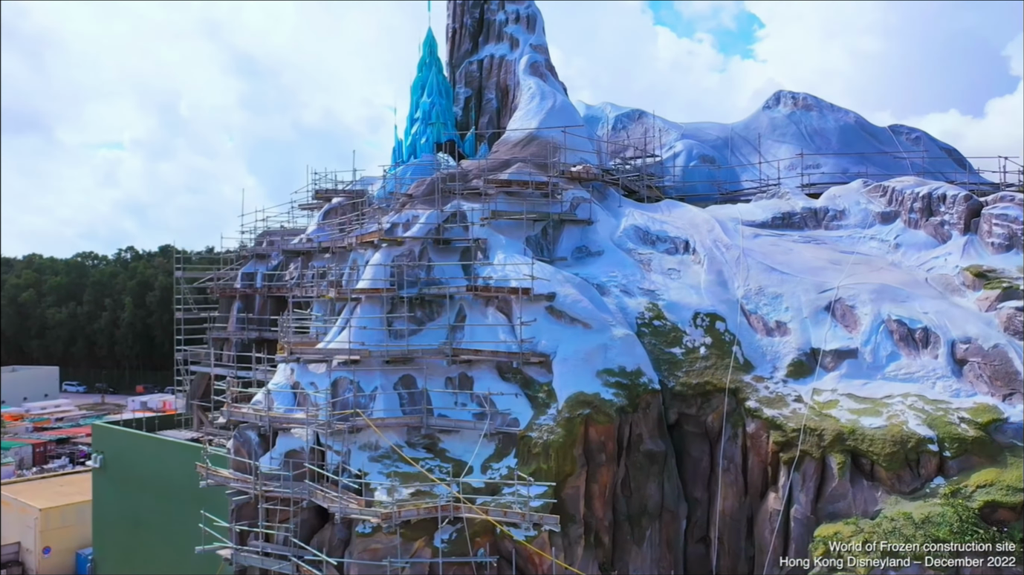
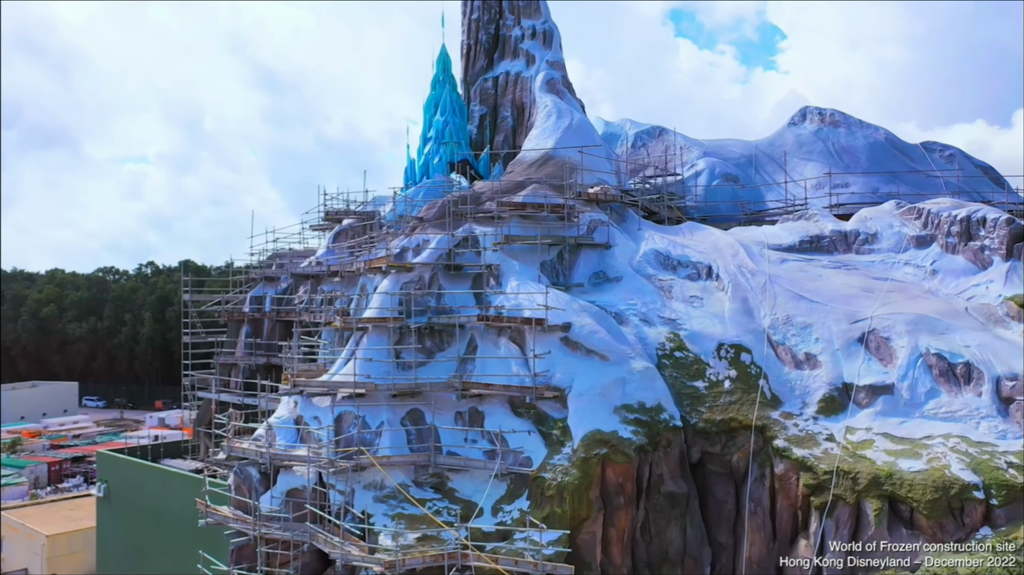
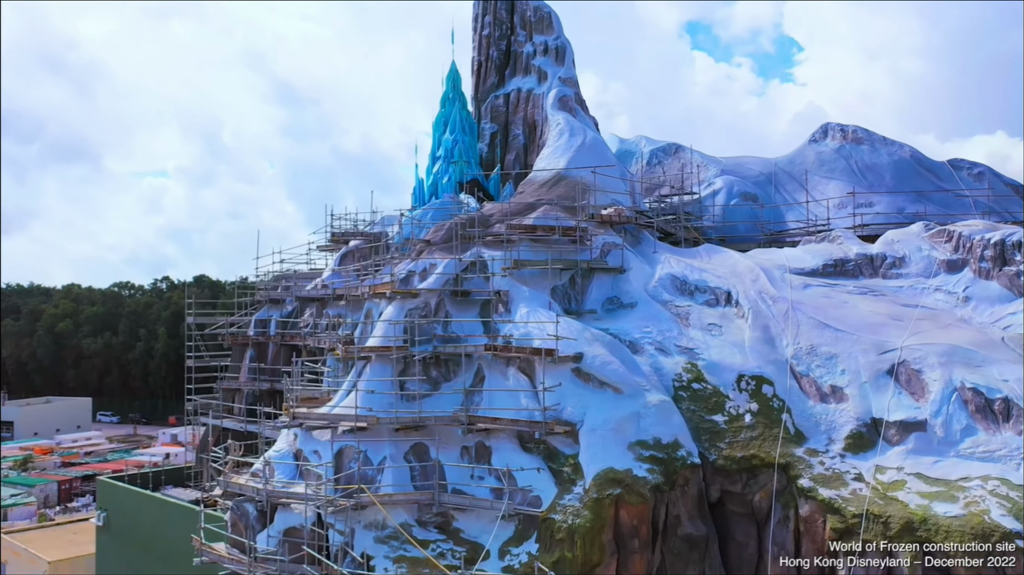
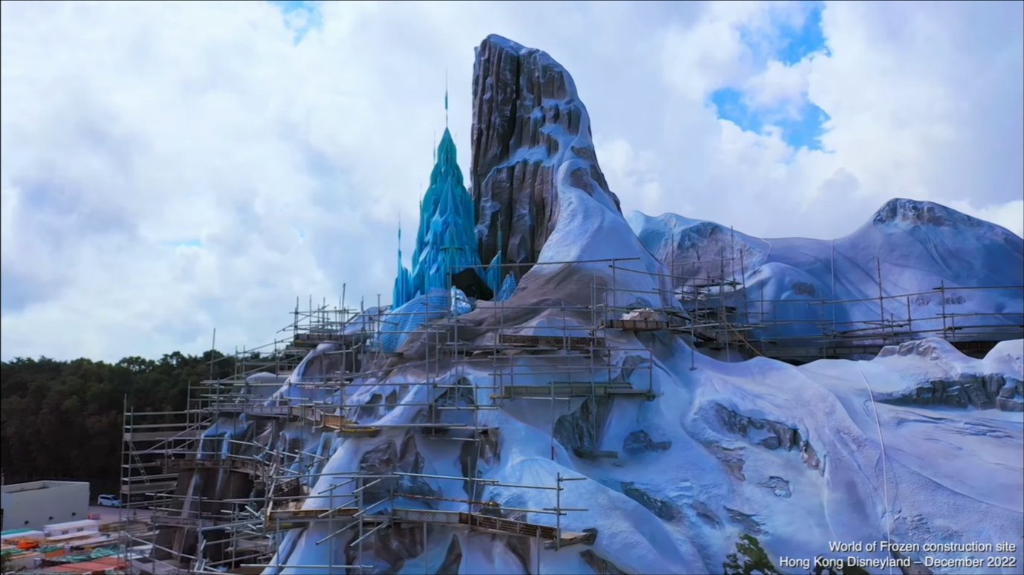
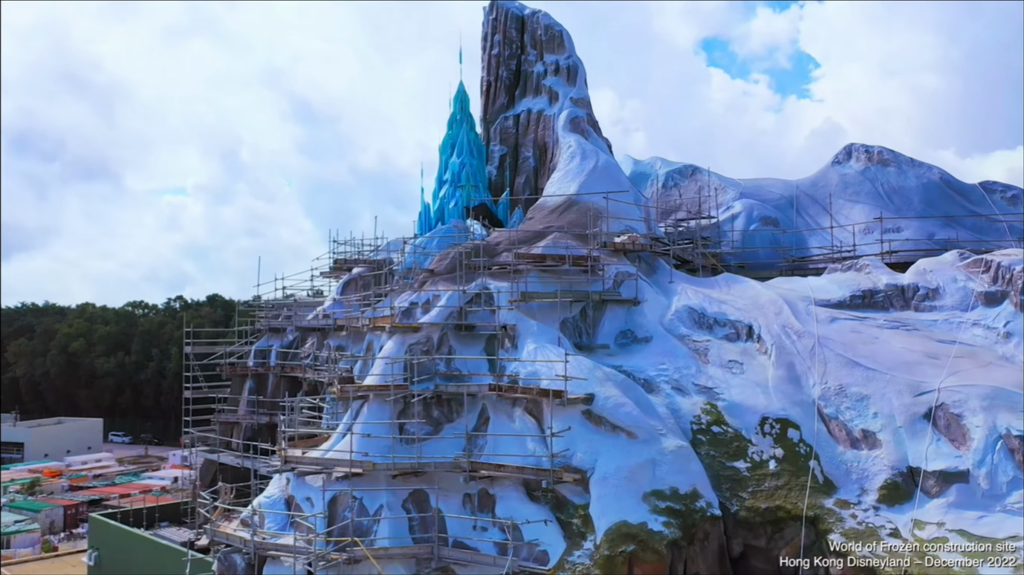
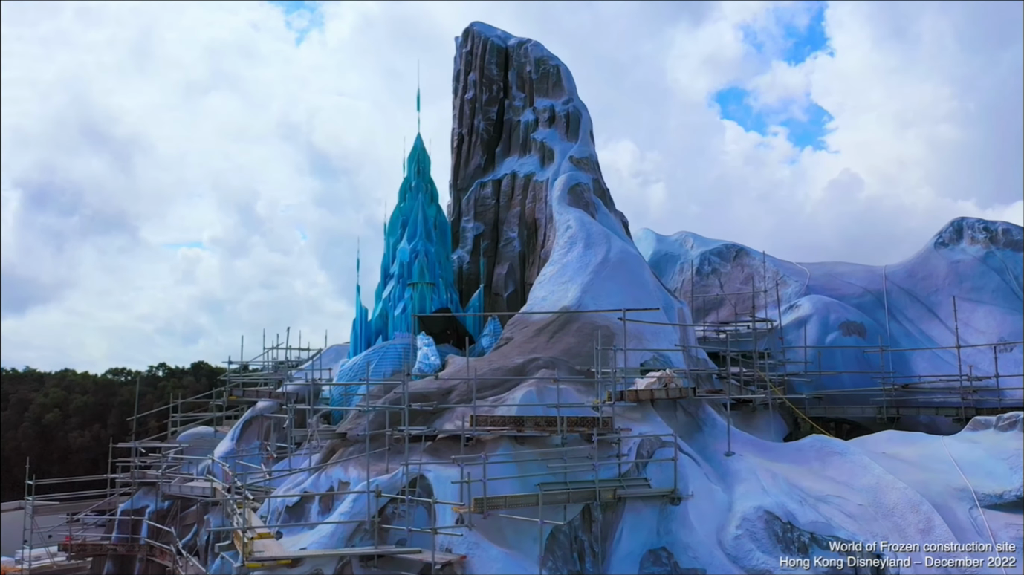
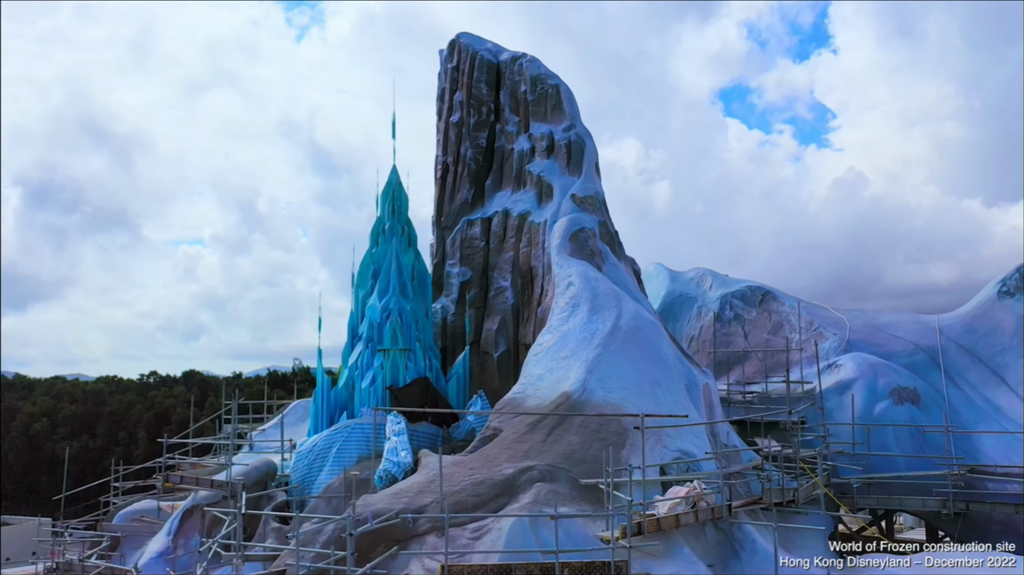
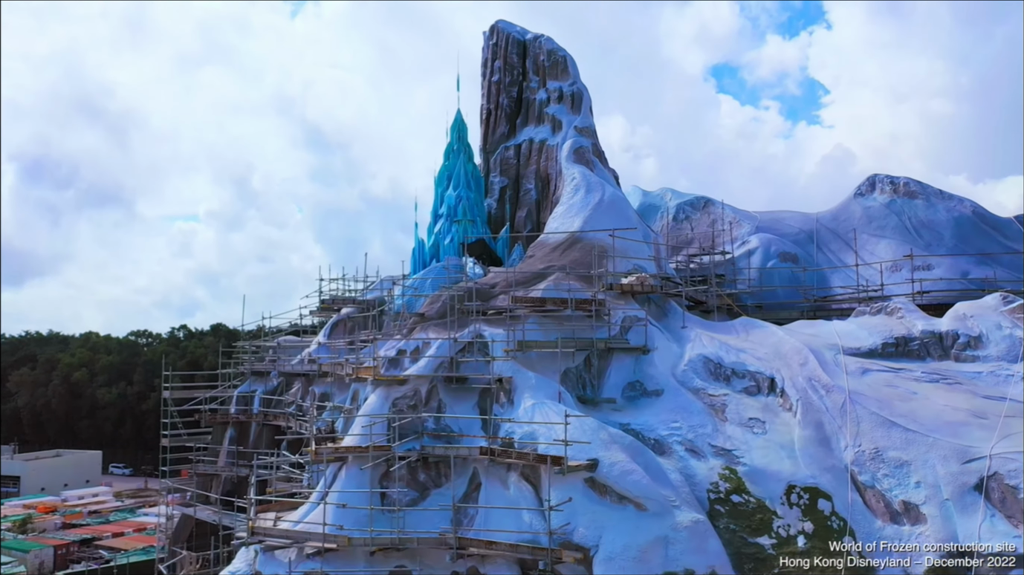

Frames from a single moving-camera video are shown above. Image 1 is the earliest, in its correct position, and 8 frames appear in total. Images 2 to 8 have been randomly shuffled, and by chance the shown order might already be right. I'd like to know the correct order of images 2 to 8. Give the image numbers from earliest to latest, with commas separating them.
2, 3, 5, 8, 4, 6, 7
